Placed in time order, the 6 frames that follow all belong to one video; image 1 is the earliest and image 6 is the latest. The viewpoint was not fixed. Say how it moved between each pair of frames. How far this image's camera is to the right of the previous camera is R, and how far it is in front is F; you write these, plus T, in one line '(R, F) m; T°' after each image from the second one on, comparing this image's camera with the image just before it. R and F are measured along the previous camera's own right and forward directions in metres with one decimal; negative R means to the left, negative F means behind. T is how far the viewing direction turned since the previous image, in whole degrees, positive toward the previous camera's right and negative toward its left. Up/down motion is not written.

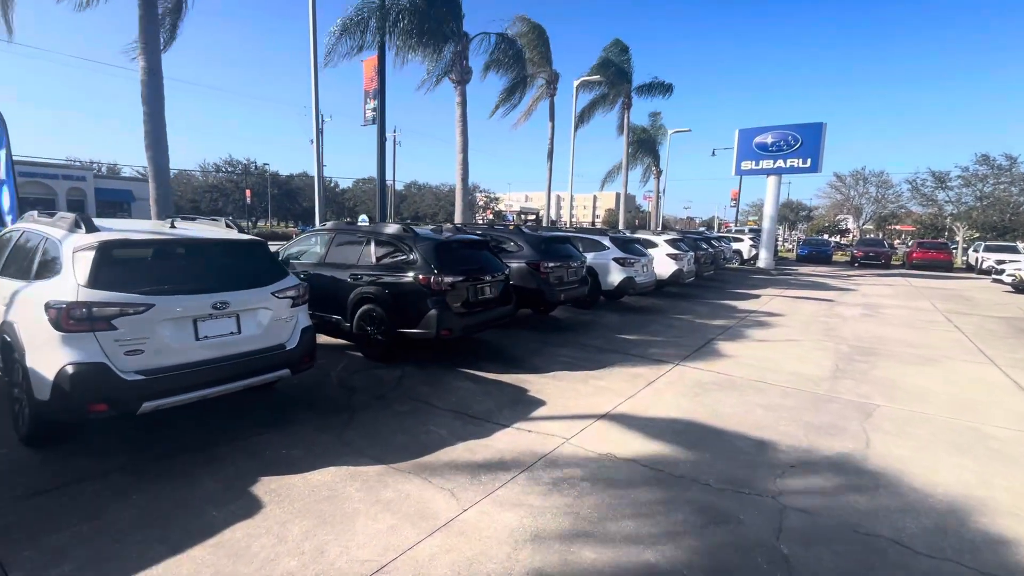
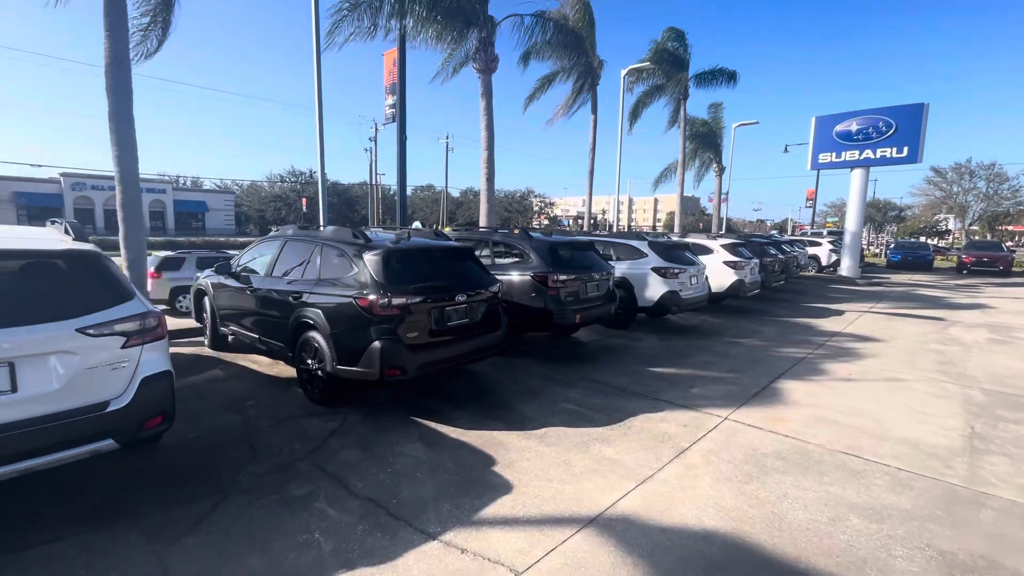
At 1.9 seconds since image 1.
(+0.8, +1.8) m; -7°
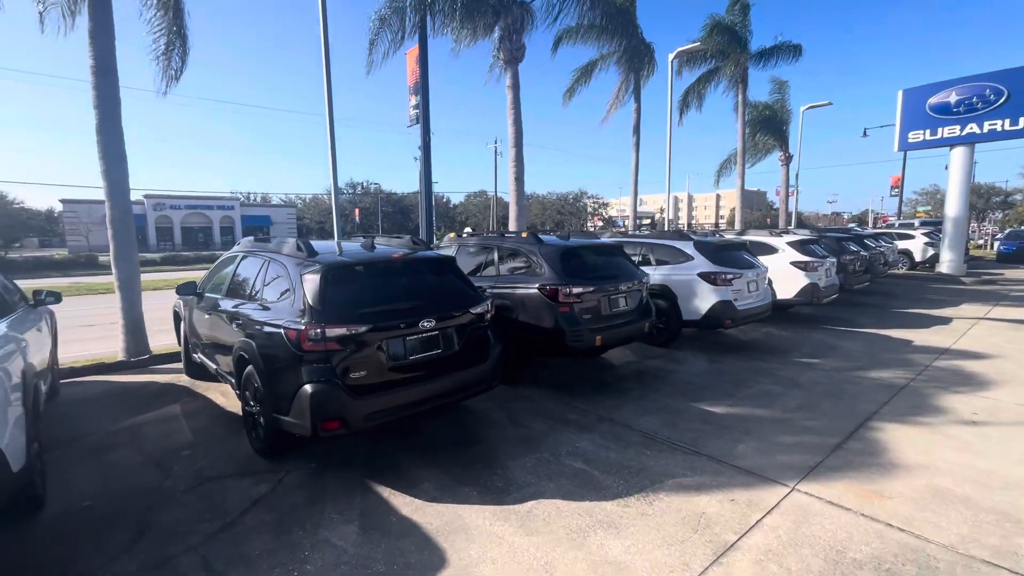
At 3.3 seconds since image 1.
(+0.6, +1.2) m; -7°
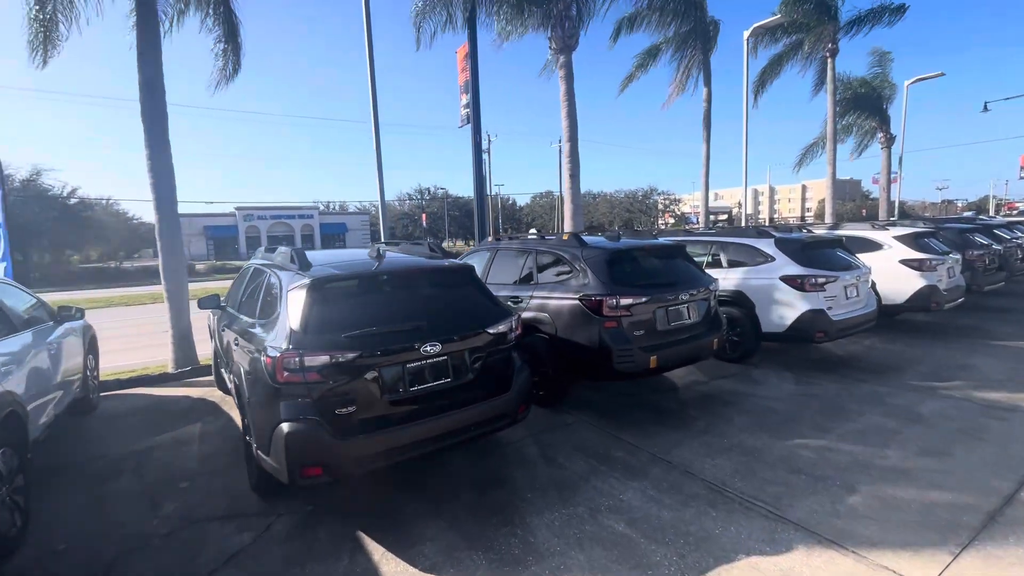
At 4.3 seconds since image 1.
(+0.3, +0.8) m; -8°
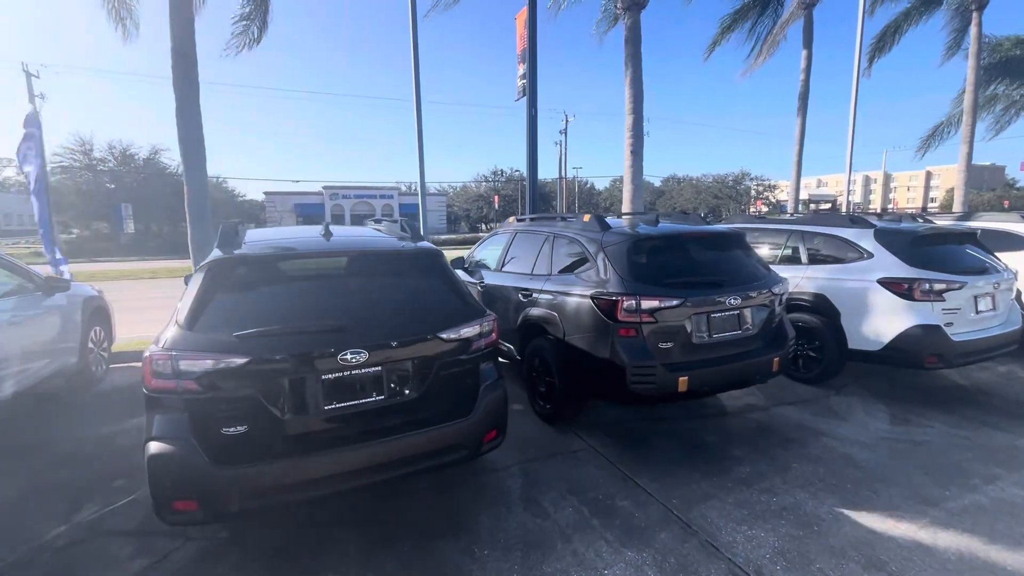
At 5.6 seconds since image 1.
(+0.6, +1.0) m; -9°
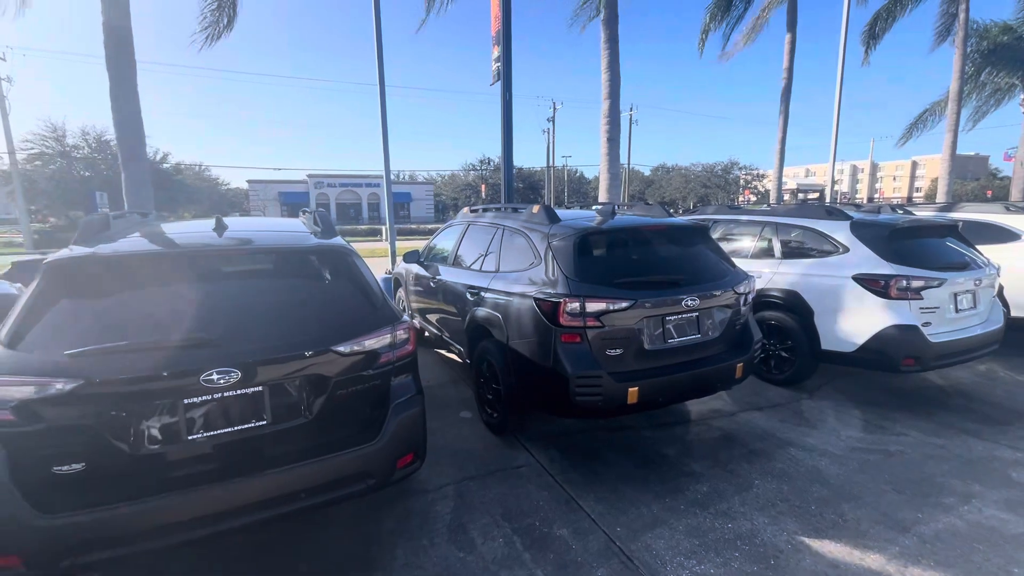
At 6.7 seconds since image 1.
(+0.4, +0.4) m; +1°
